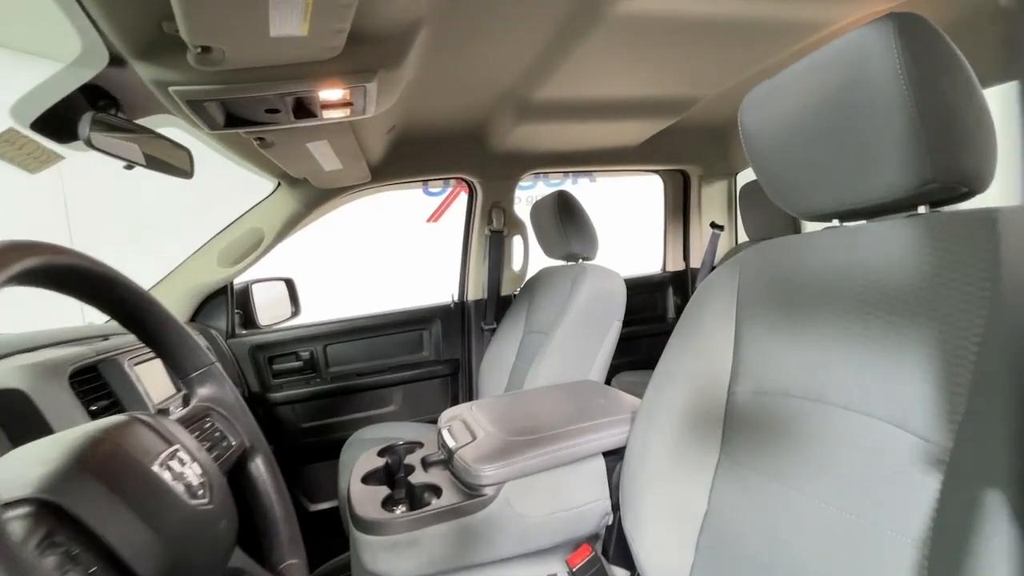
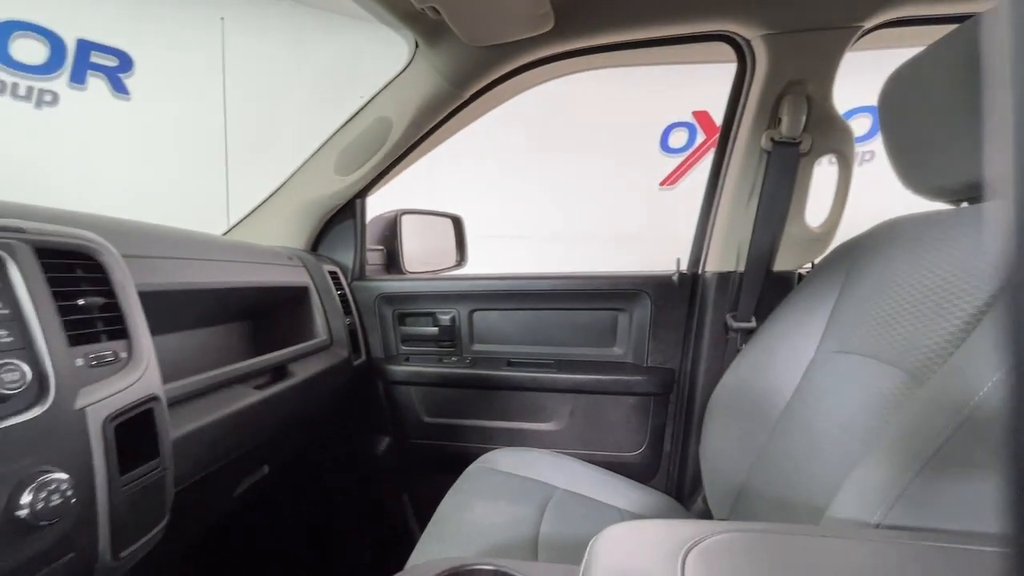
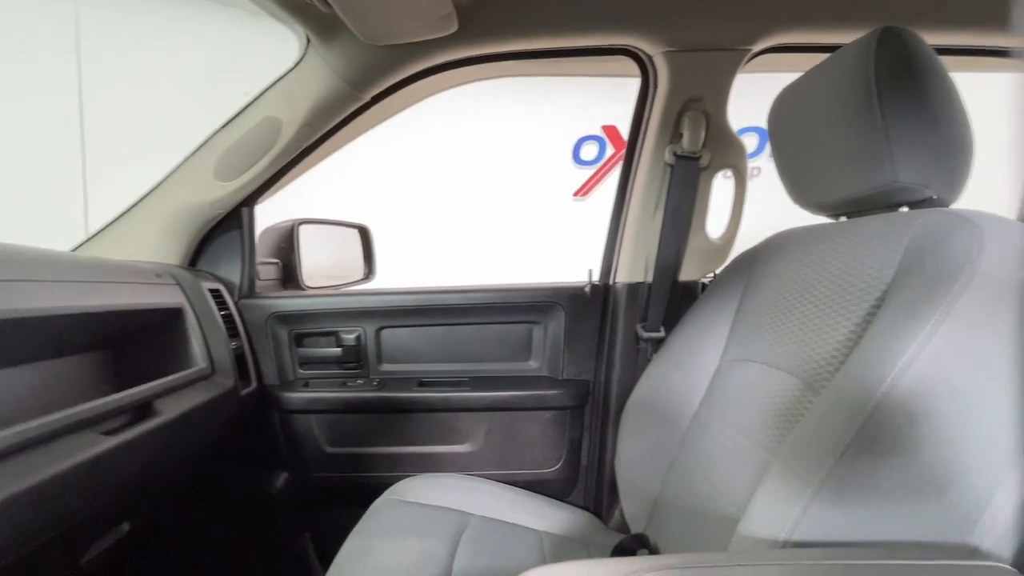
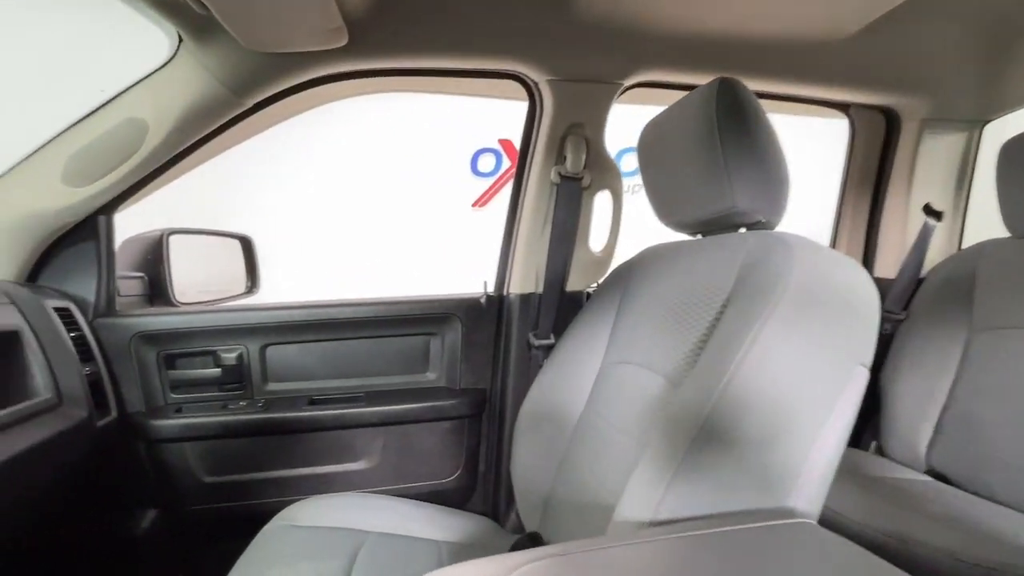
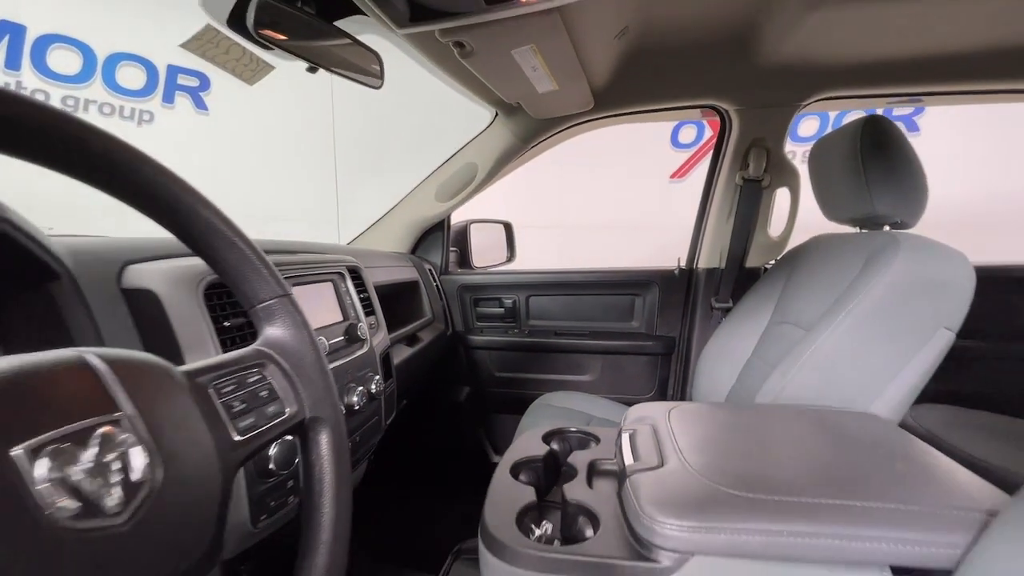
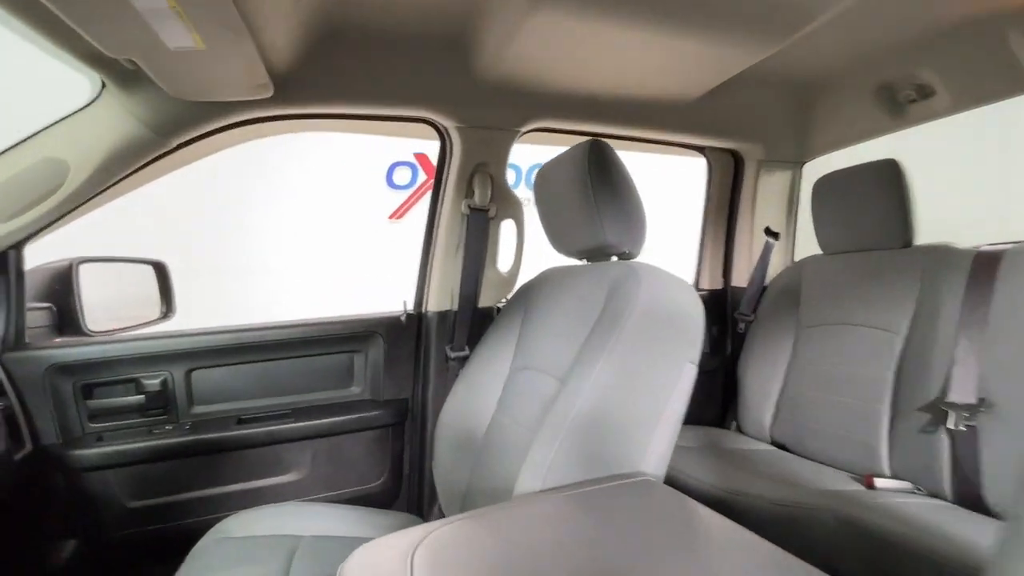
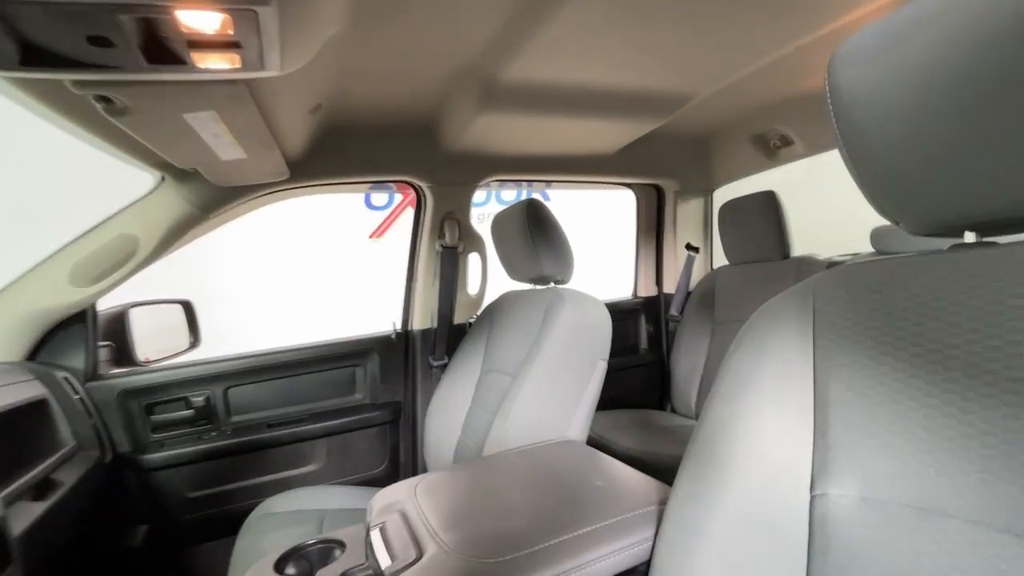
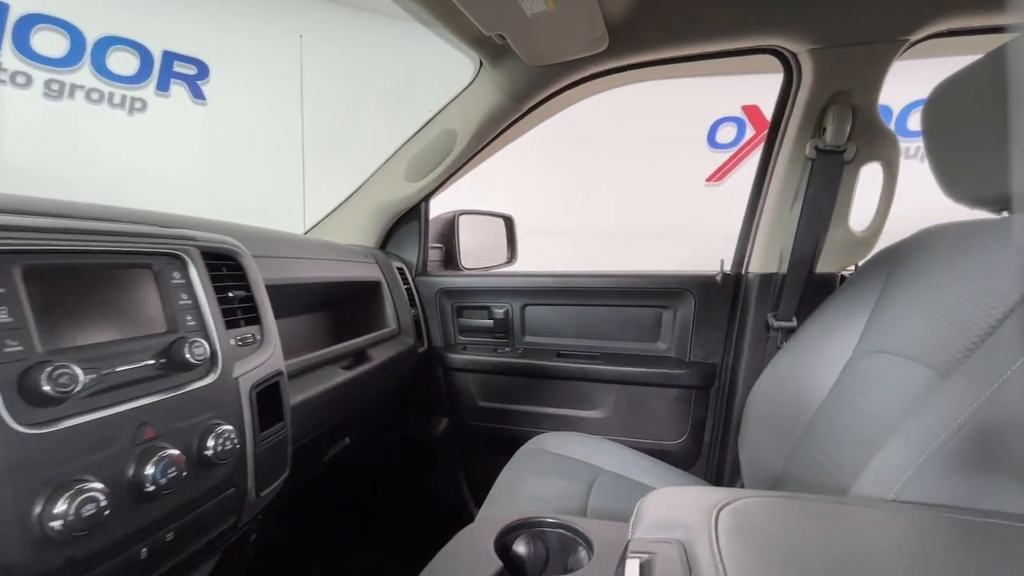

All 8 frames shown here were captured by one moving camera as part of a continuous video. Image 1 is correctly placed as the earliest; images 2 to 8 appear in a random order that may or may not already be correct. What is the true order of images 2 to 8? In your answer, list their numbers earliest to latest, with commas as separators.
7, 6, 4, 3, 2, 8, 5
